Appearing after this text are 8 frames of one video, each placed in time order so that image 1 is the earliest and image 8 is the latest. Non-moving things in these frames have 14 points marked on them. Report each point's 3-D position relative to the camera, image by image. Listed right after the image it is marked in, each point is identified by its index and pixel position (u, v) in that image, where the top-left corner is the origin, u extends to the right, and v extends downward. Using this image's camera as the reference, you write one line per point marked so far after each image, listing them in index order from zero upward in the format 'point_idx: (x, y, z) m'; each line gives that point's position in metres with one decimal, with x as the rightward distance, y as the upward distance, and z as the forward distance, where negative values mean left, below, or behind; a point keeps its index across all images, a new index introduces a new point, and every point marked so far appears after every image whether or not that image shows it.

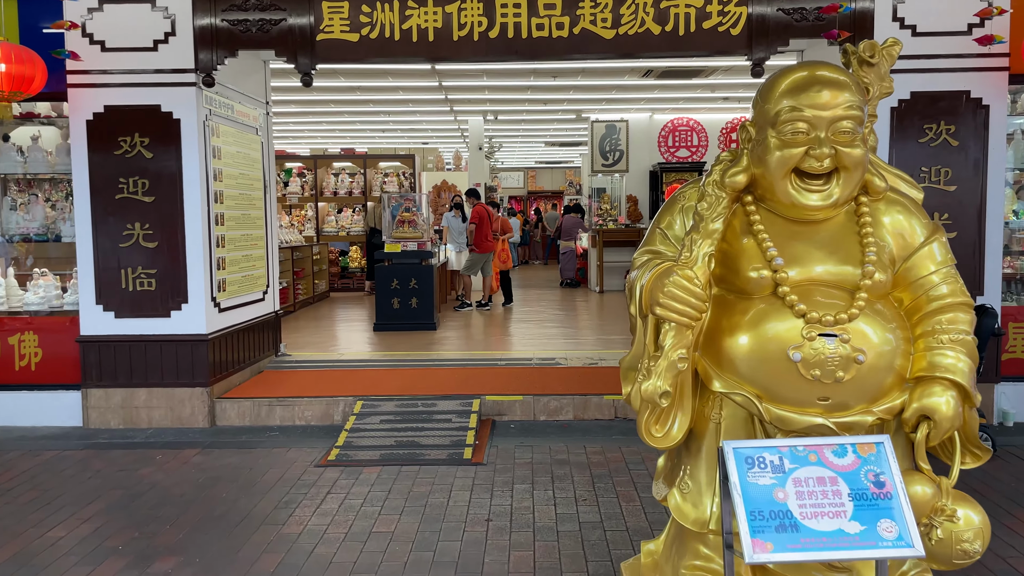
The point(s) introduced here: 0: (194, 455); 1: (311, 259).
0: (-1.5, -0.8, +4.0) m
1: (-2.3, +0.3, +9.4) m
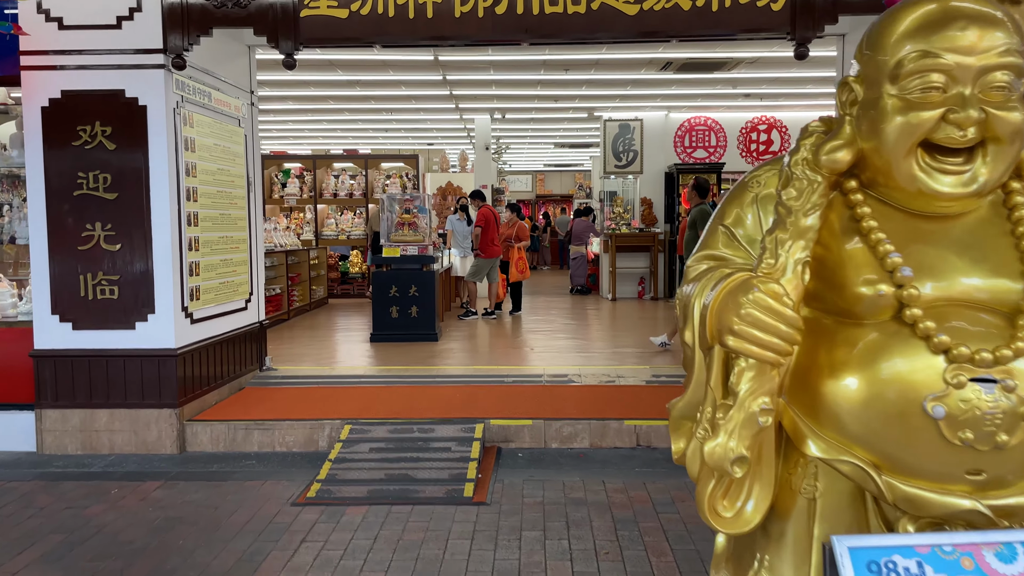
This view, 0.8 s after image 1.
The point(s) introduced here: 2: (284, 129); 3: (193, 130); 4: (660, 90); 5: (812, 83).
0: (-1.5, -0.9, +3.5) m
1: (-2.2, +0.3, +8.9) m
2: (-3.1, +2.2, +11.2) m
3: (-1.6, +0.8, +4.1) m
4: (+1.6, +2.1, +8.6) m
5: (+2.9, +2.0, +8.0) m
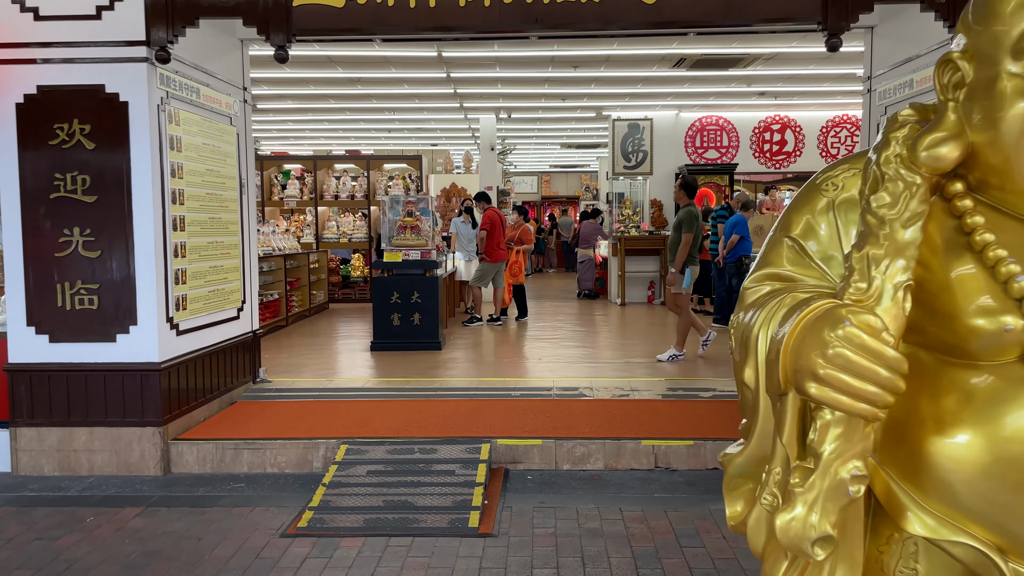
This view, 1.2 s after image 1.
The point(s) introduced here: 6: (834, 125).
0: (-1.5, -0.9, +3.2) m
1: (-2.2, +0.2, +8.6) m
2: (-3.1, +2.1, +11.0) m
3: (-1.6, +0.8, +3.9) m
4: (+1.6, +2.0, +8.3) m
5: (+3.0, +2.0, +7.7) m
6: (+3.9, +2.0, +10.0) m
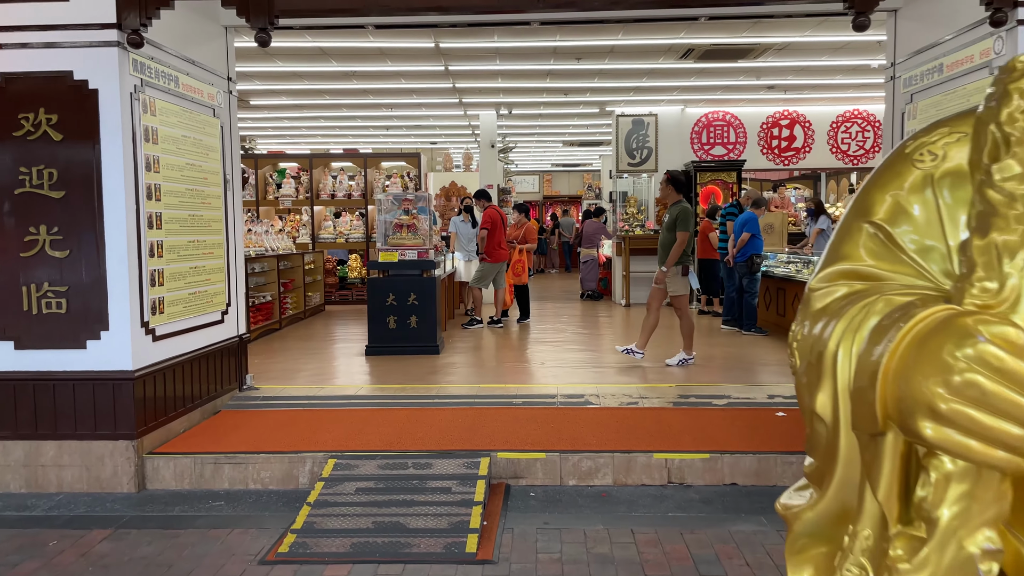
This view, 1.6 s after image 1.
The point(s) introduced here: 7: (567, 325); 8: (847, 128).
0: (-1.5, -0.9, +2.9) m
1: (-2.1, +0.2, +8.4) m
2: (-3.1, +2.1, +10.7) m
3: (-1.6, +0.7, +3.6) m
4: (+1.6, +2.0, +8.0) m
5: (+3.0, +2.0, +7.5) m
6: (+3.9, +2.0, +9.7) m
7: (+0.5, -0.4, +7.7) m
8: (+4.0, +1.9, +9.7) m
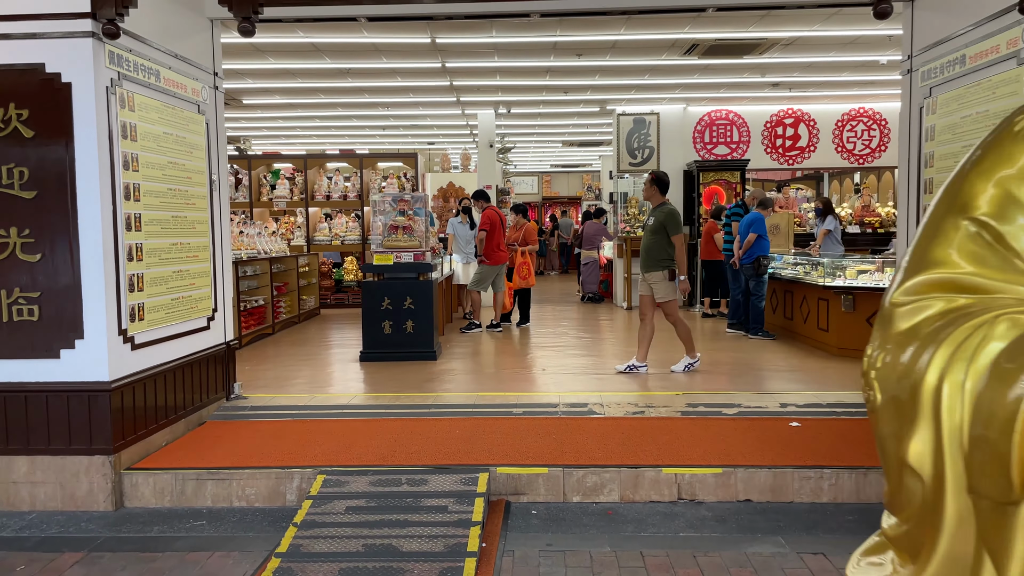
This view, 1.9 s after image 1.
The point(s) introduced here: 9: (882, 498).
0: (-1.5, -0.9, +2.7) m
1: (-2.1, +0.2, +8.2) m
2: (-3.1, +2.1, +10.5) m
3: (-1.6, +0.7, +3.4) m
4: (+1.6, +2.0, +7.8) m
5: (+3.0, +1.9, +7.3) m
6: (+3.9, +2.0, +9.5) m
7: (+0.5, -0.4, +7.5) m
8: (+3.9, +1.9, +9.5) m
9: (+1.4, -0.8, +3.1) m
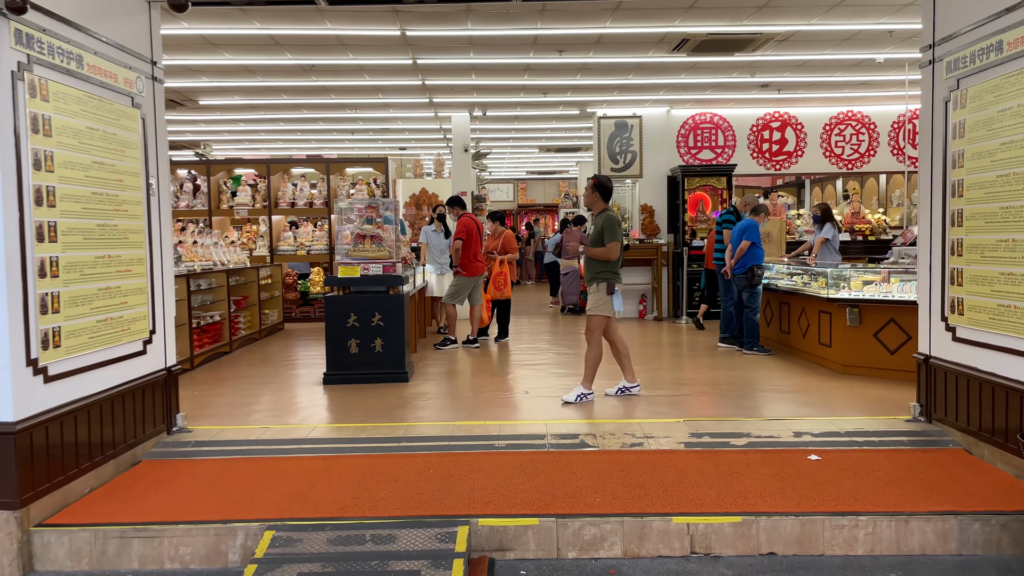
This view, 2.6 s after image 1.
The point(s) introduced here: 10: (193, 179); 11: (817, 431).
0: (-1.5, -1.0, +2.2) m
1: (-2.4, 0.0, +7.6) m
2: (-3.4, +1.9, +10.0) m
3: (-1.6, +0.6, +2.9) m
4: (+1.4, +1.9, +7.4) m
5: (+2.8, +1.8, +6.9) m
6: (+3.6, +1.9, +9.2) m
7: (+0.3, -0.5, +7.1) m
8: (+3.7, +1.8, +9.2) m
9: (+1.4, -0.9, +2.7) m
10: (-3.5, +1.2, +8.9) m
11: (+1.4, -0.6, +3.7) m
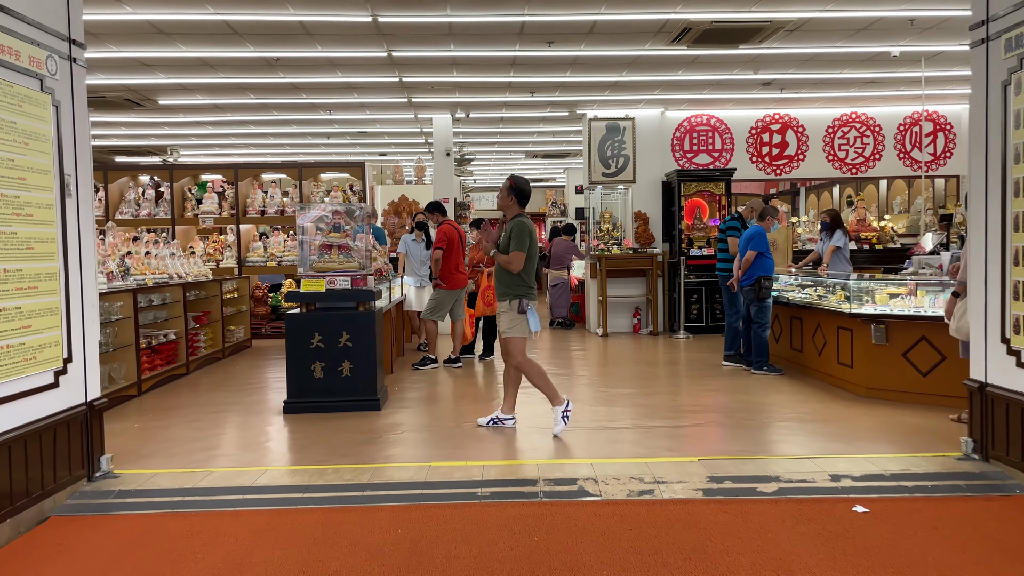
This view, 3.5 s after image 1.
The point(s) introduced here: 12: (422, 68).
0: (-1.5, -1.1, +1.6) m
1: (-2.5, -0.1, +7.0) m
2: (-3.5, +1.8, +9.4) m
3: (-1.7, +0.6, +2.3) m
4: (+1.3, +1.8, +6.9) m
5: (+2.7, +1.8, +6.4) m
6: (+3.5, +1.7, +8.7) m
7: (+0.2, -0.6, +6.5) m
8: (+3.5, +1.6, +8.7) m
9: (+1.3, -0.9, +2.1) m
10: (-3.6, +1.0, +8.3) m
11: (+1.3, -0.7, +3.1) m
12: (-0.7, +1.7, +6.4) m
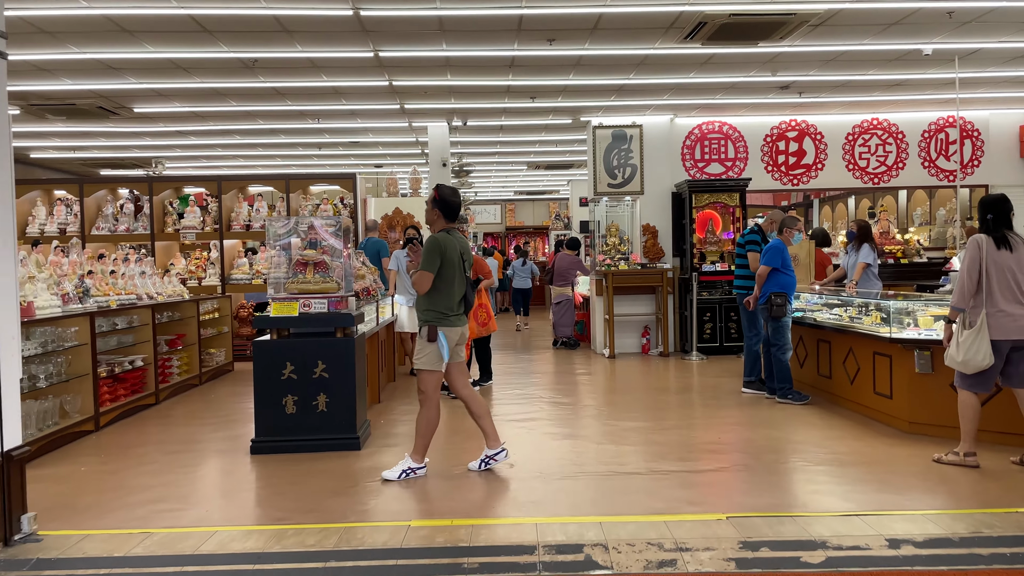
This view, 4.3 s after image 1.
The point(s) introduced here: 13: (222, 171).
0: (-1.6, -1.1, +1.1) m
1: (-2.5, -0.2, +6.5) m
2: (-3.5, +1.6, +8.9) m
3: (-1.7, +0.5, +1.8) m
4: (+1.3, +1.6, +6.4) m
5: (+2.7, +1.6, +5.9) m
6: (+3.5, +1.6, +8.2) m
7: (+0.2, -0.7, +6.0) m
8: (+3.5, +1.5, +8.2) m
9: (+1.3, -1.0, +1.6) m
10: (-3.6, +0.8, +7.8) m
11: (+1.3, -0.8, +2.6) m
12: (-0.7, +1.6, +6.0) m
13: (-3.8, +1.5, +10.8) m
